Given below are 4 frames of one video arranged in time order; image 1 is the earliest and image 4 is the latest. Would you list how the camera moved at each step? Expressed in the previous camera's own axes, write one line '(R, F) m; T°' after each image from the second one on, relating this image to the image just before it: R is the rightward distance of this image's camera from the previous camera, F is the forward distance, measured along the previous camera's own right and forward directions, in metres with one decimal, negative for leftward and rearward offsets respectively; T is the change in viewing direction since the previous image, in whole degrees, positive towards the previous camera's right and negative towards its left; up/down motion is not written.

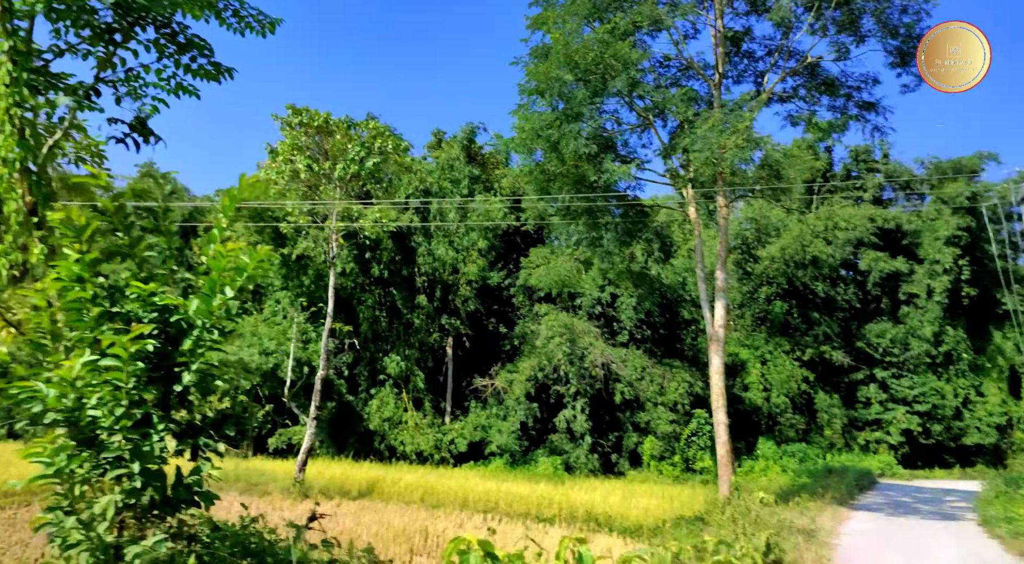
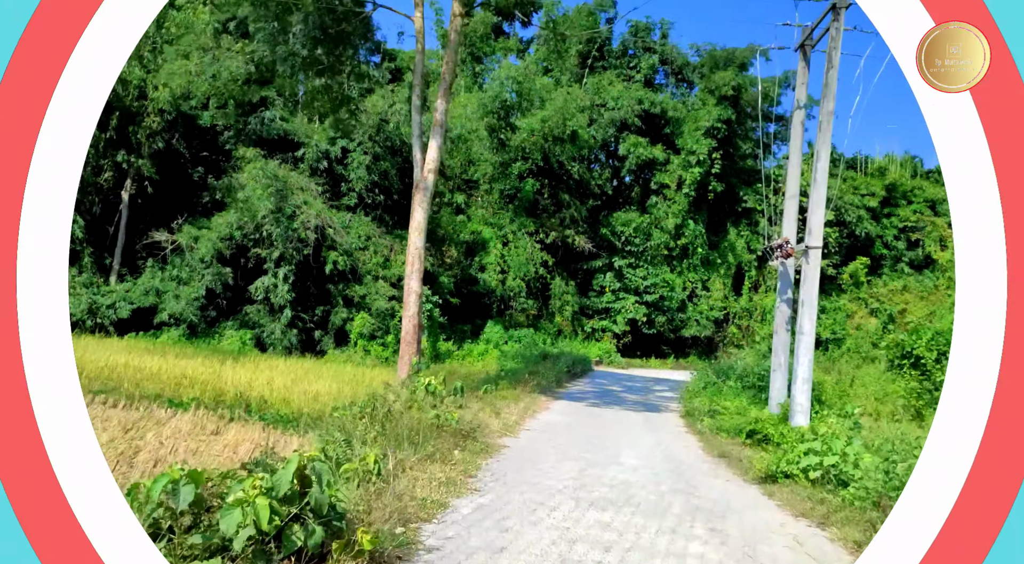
(+1.5, +3.3) m; +17°
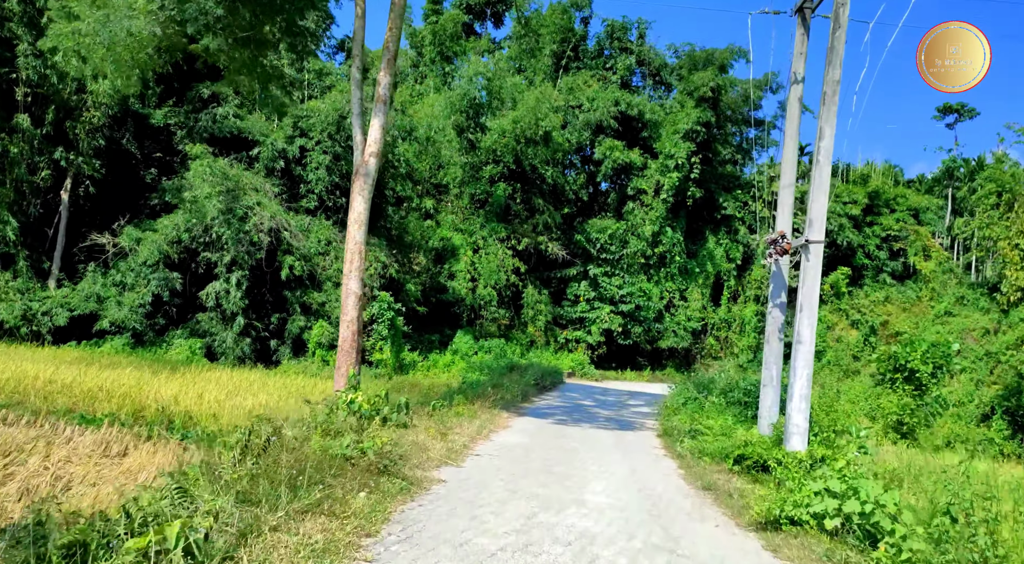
(+0.2, +1.1) m; +2°
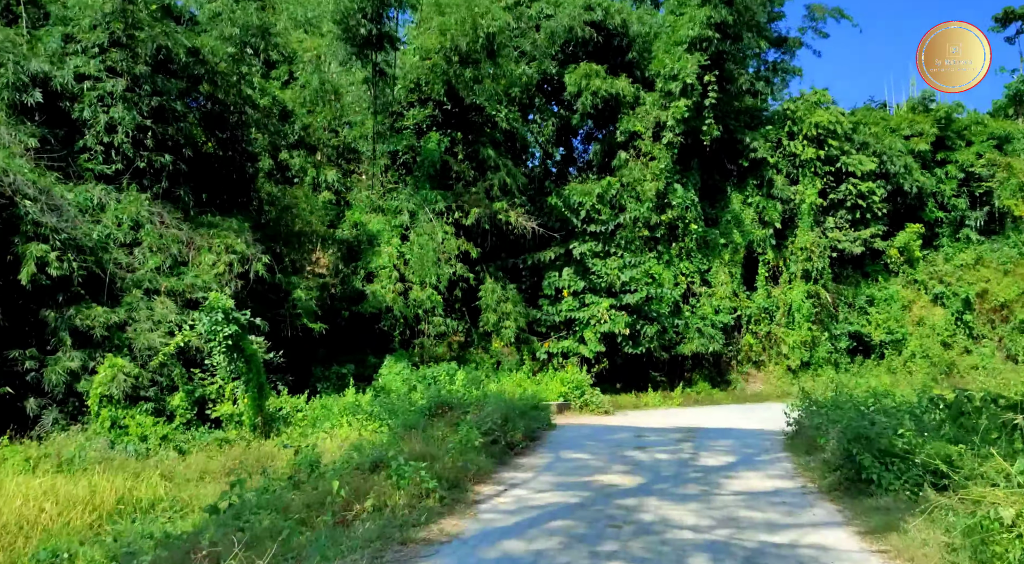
(+0.4, +7.8) m; +2°
